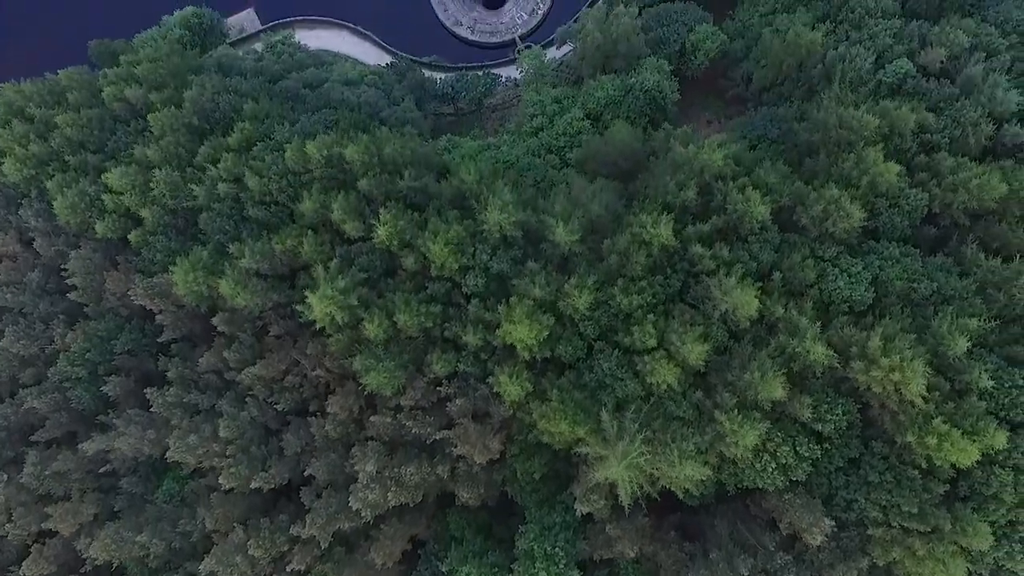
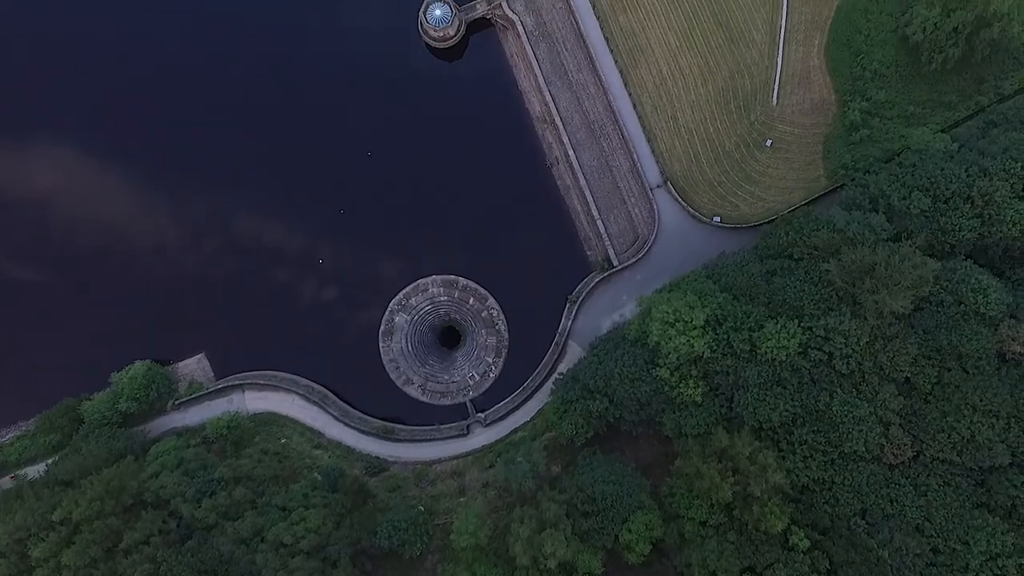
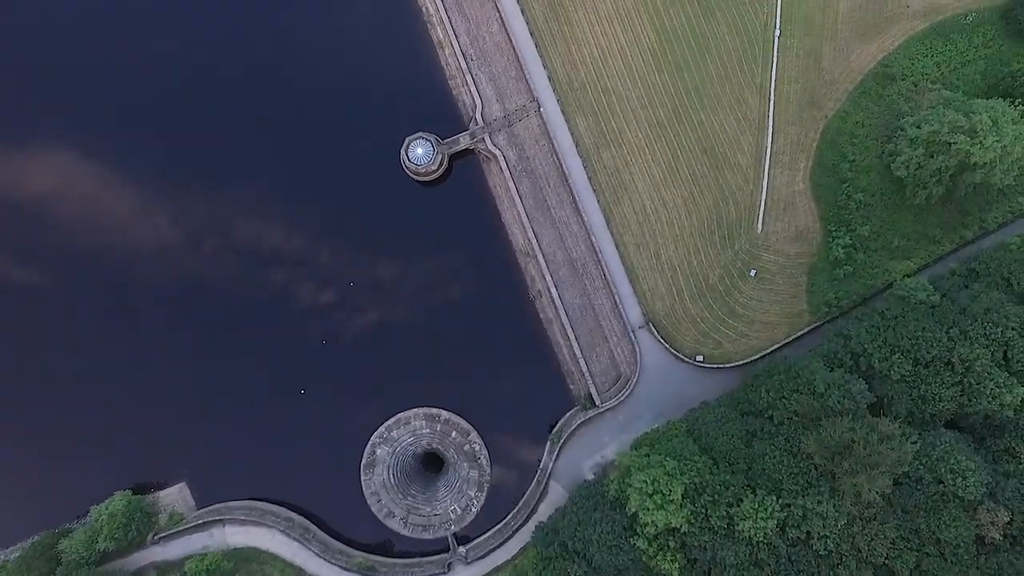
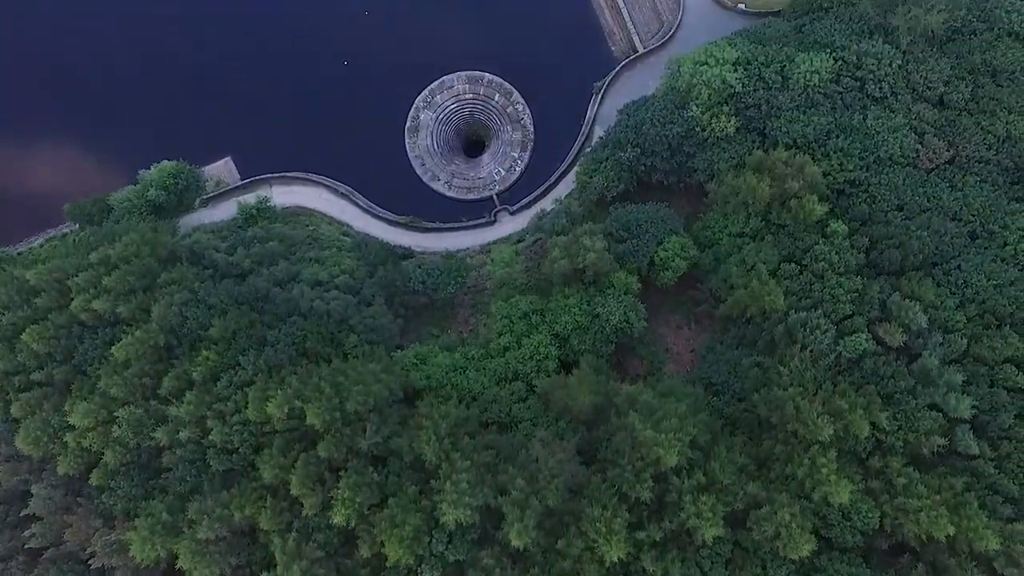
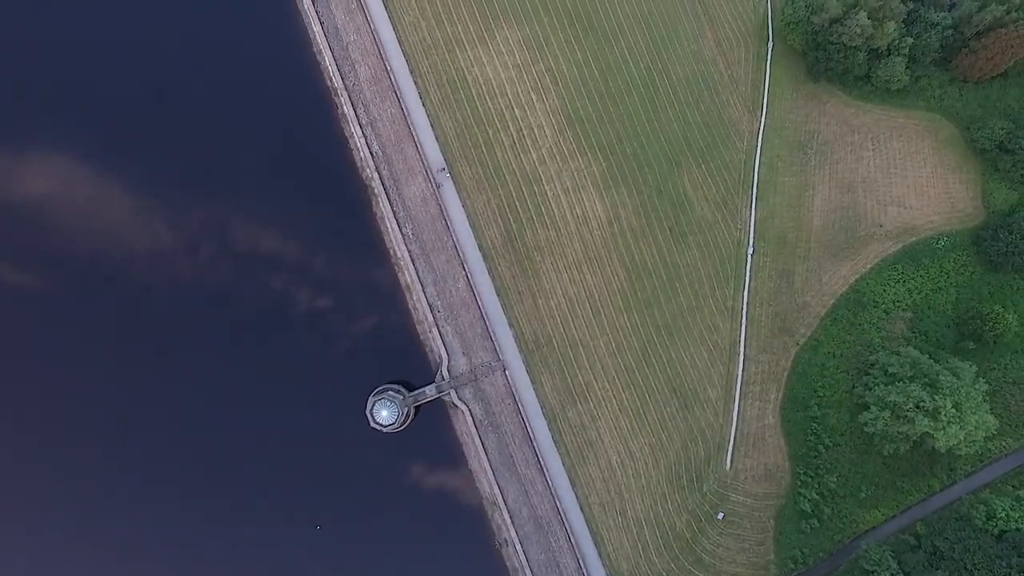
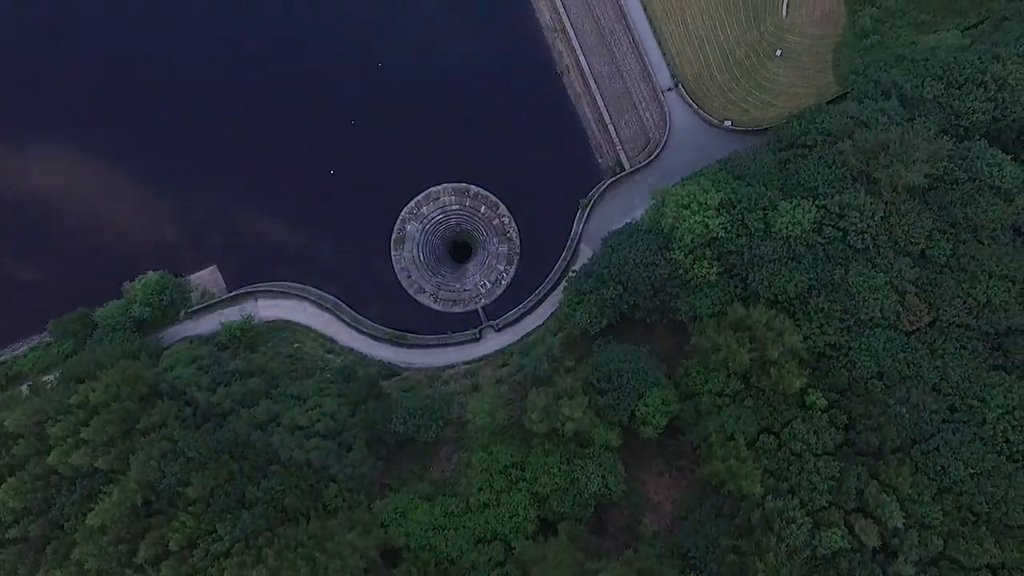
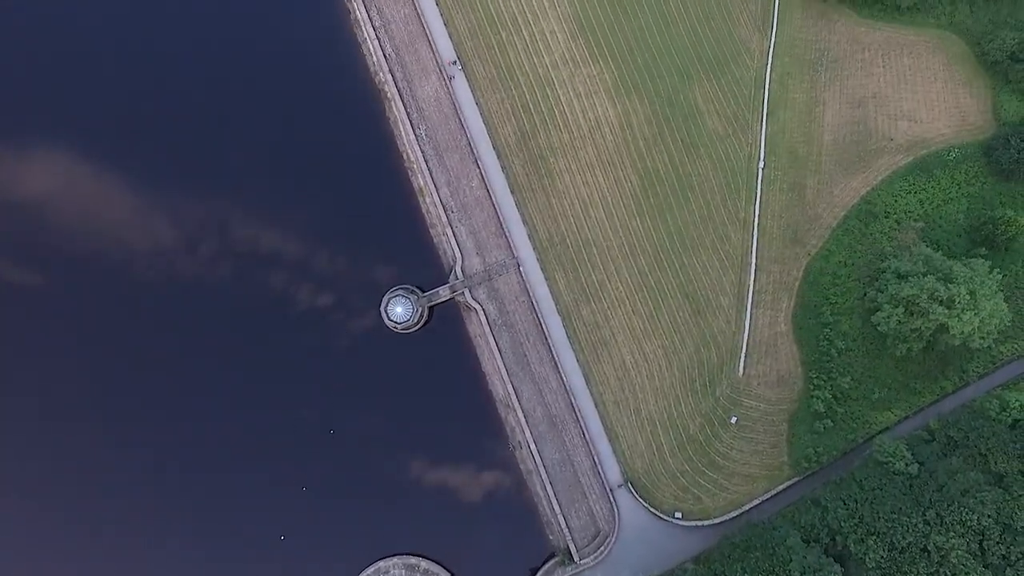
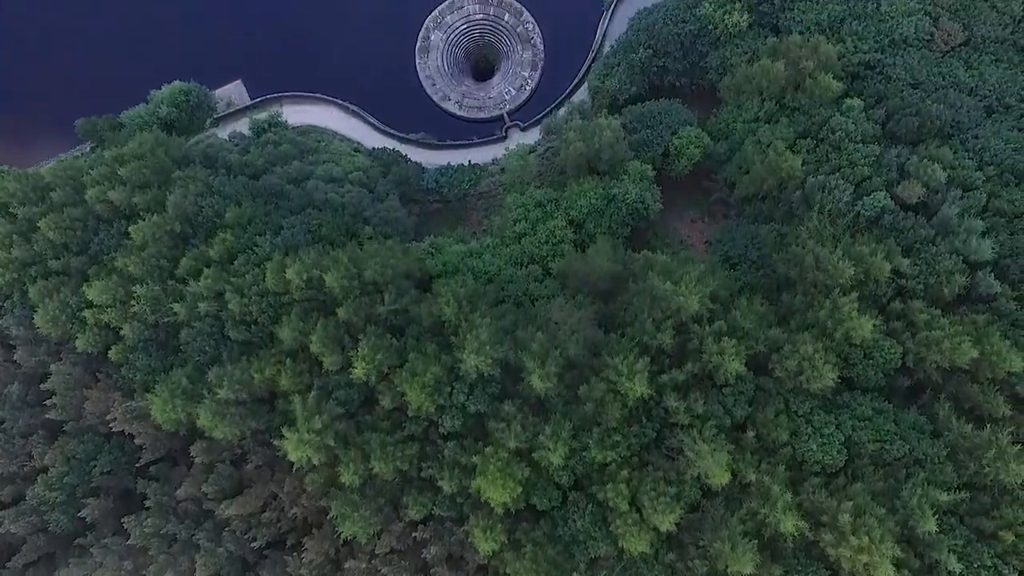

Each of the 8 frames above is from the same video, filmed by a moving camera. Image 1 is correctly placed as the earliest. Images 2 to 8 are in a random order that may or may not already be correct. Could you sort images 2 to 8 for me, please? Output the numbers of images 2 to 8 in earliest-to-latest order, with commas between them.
8, 4, 6, 2, 3, 7, 5
